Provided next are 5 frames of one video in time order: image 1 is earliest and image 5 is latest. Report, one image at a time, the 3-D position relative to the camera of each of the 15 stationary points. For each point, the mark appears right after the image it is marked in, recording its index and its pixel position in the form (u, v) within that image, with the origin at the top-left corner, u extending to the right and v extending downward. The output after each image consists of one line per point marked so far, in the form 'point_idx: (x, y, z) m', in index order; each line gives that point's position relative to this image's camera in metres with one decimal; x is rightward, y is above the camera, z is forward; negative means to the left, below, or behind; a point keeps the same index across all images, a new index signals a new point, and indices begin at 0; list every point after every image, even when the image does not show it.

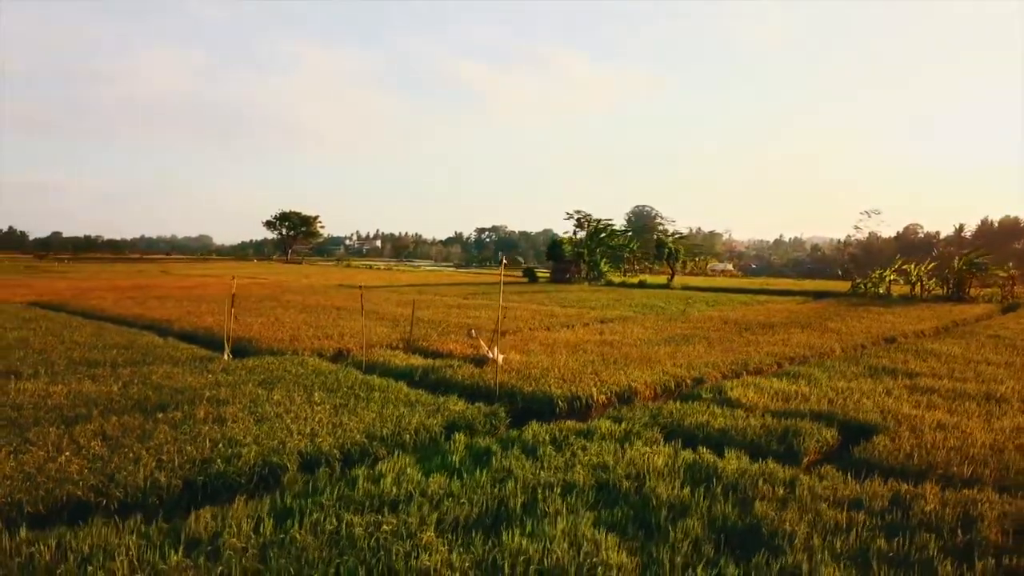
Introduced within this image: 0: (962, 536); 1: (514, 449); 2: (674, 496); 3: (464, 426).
0: (+2.8, -1.6, +5.3) m
1: (0.0, -1.4, +7.3) m
2: (+1.2, -1.5, +6.0) m
3: (-0.5, -1.4, +8.5) m
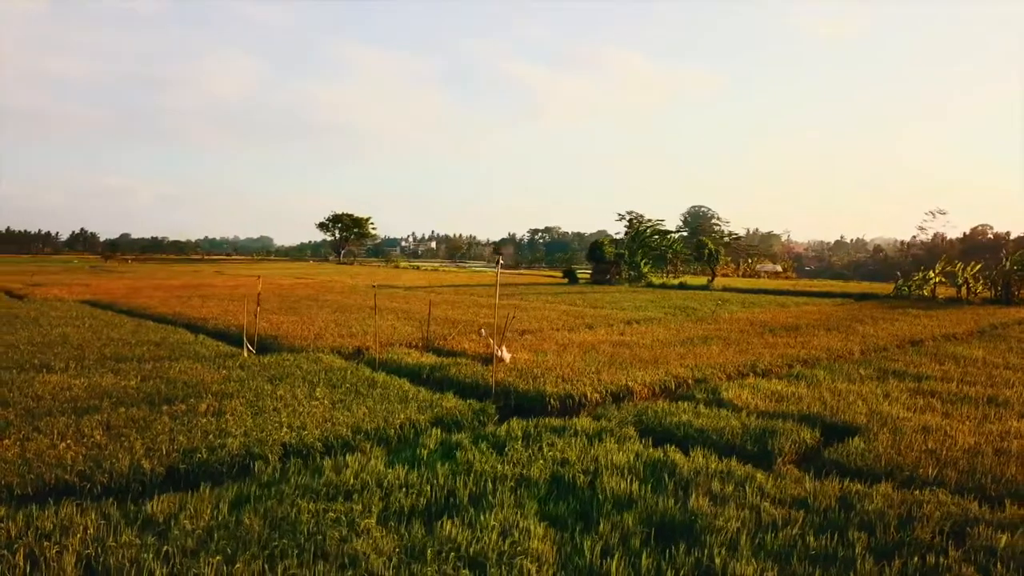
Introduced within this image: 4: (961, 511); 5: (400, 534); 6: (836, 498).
0: (+2.4, -1.6, +5.3) m
1: (-0.3, -1.4, +7.5) m
2: (+0.8, -1.5, +6.2) m
3: (-0.7, -1.4, +8.8) m
4: (+3.1, -1.5, +5.7) m
5: (-0.7, -1.5, +5.2) m
6: (+2.3, -1.5, +6.0) m
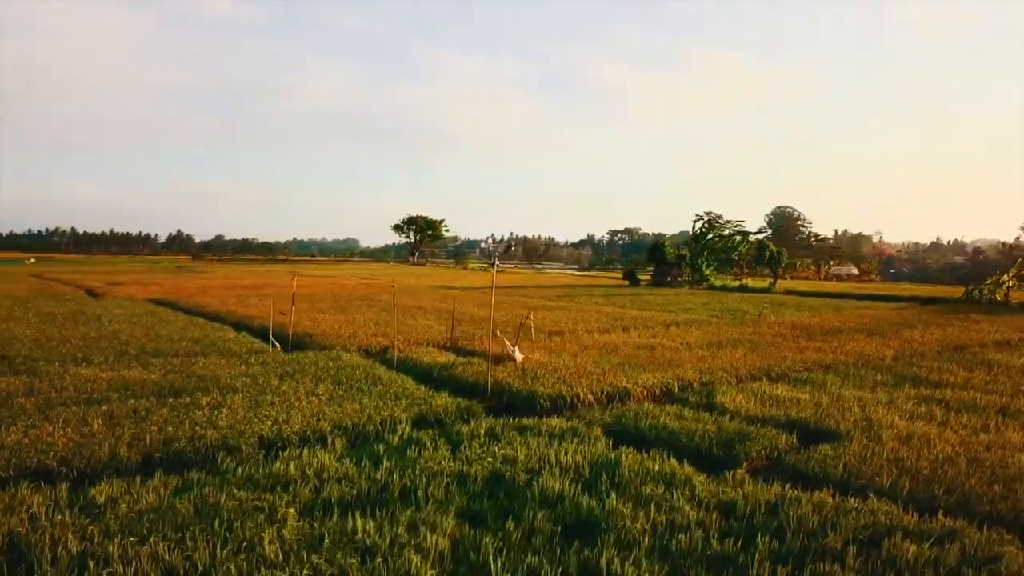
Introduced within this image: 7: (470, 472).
0: (+1.8, -1.6, +5.2) m
1: (-0.6, -1.4, +7.7) m
2: (+0.3, -1.5, +6.3) m
3: (-0.9, -1.4, +9.0) m
4: (+2.5, -1.6, +5.6) m
5: (-1.3, -1.5, +5.4) m
6: (+1.8, -1.5, +6.0) m
7: (-0.3, -1.5, +6.6) m
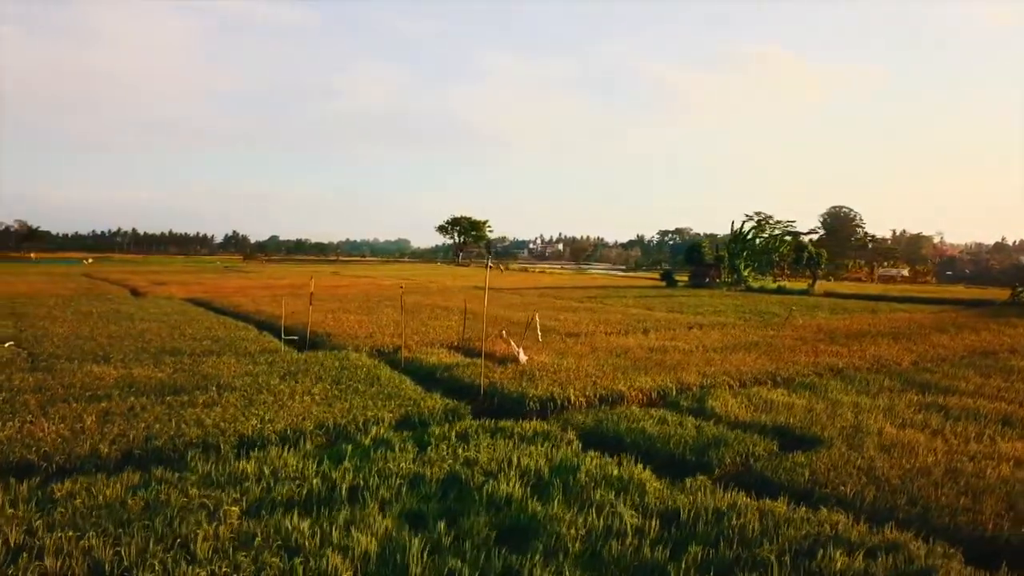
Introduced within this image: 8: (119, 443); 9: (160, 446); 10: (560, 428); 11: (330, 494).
0: (+1.4, -1.6, +5.1) m
1: (-0.9, -1.4, +7.7) m
2: (-0.1, -1.5, +6.3) m
3: (-1.1, -1.4, +9.1) m
4: (+2.1, -1.6, +5.4) m
5: (-1.7, -1.6, +5.5) m
6: (+1.4, -1.6, +5.9) m
7: (-0.7, -1.5, +6.7) m
8: (-3.8, -1.5, +8.0) m
9: (-3.3, -1.5, +7.8) m
10: (+0.5, -1.4, +8.5) m
11: (-1.3, -1.5, +6.1) m
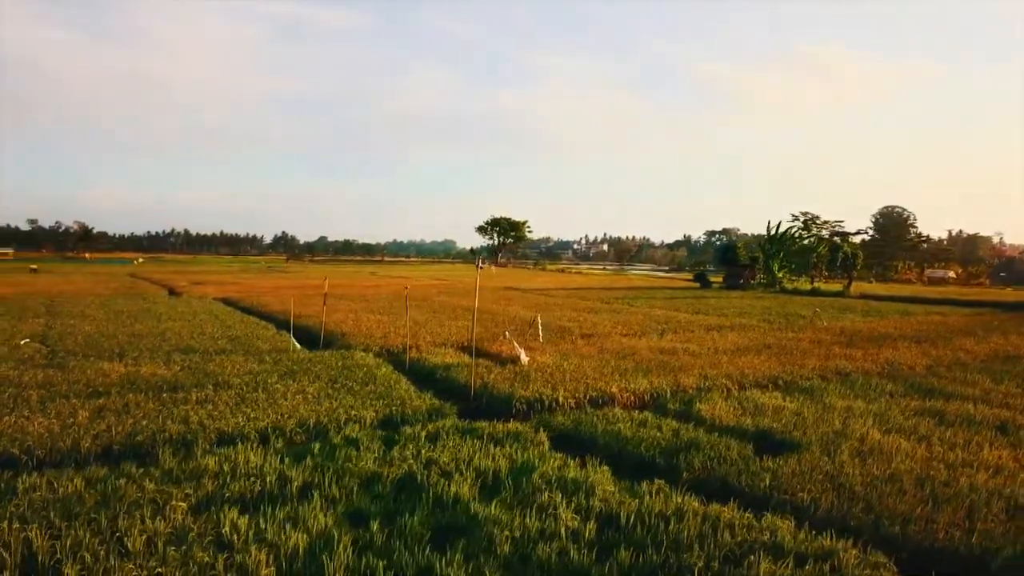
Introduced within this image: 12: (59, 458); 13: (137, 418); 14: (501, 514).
0: (+0.9, -1.6, +5.1) m
1: (-1.2, -1.4, +7.8) m
2: (-0.5, -1.5, +6.3) m
3: (-1.3, -1.4, +9.1) m
4: (+1.7, -1.6, +5.3) m
5: (-2.1, -1.6, +5.6) m
6: (+1.0, -1.6, +5.8) m
7: (-1.0, -1.5, +6.7) m
8: (-4.1, -1.5, +8.2) m
9: (-3.6, -1.5, +8.0) m
10: (+0.2, -1.4, +8.5) m
11: (-1.7, -1.5, +6.2) m
12: (-4.1, -1.5, +7.5) m
13: (-4.1, -1.4, +9.1) m
14: (-0.1, -1.5, +5.7) m
